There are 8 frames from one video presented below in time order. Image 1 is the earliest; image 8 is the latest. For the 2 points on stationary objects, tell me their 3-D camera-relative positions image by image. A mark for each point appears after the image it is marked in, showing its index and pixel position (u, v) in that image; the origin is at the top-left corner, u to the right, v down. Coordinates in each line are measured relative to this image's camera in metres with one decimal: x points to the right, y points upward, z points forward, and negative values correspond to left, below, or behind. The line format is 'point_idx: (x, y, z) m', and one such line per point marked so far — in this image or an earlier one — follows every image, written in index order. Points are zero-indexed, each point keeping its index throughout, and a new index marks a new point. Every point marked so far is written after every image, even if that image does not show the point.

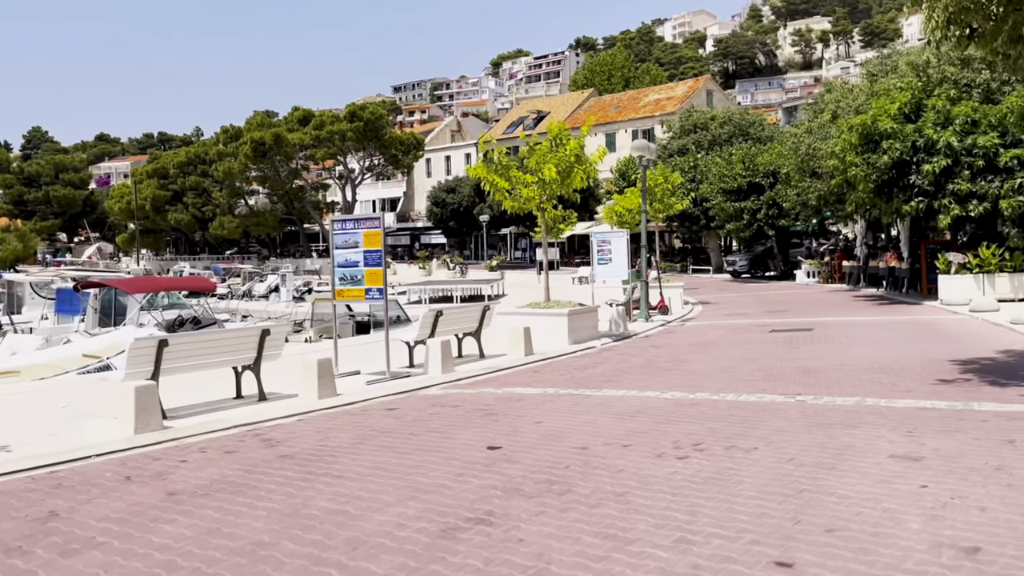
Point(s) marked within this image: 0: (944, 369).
0: (+6.1, -1.1, +11.8) m
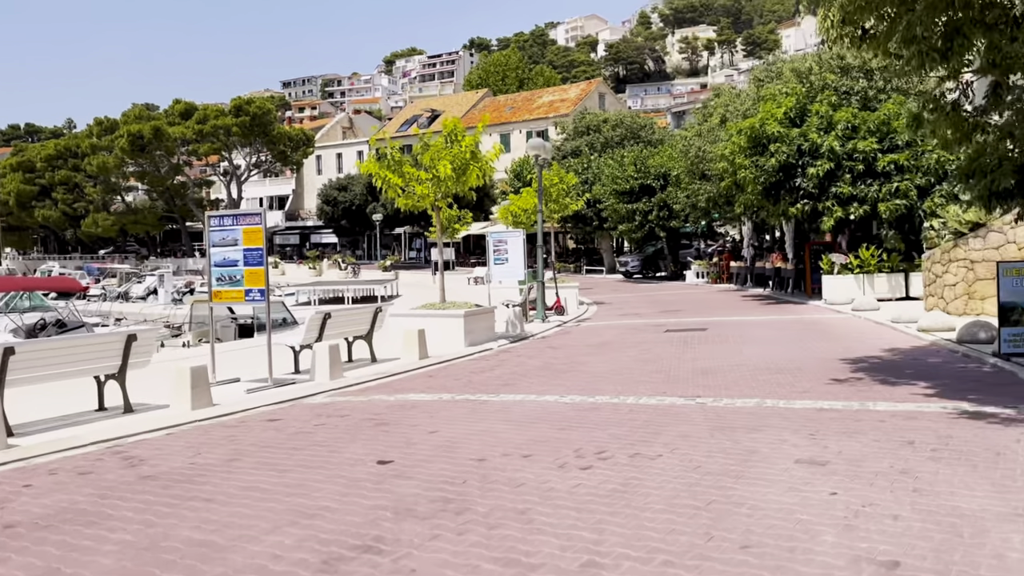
0: (+4.6, -1.1, +11.9) m
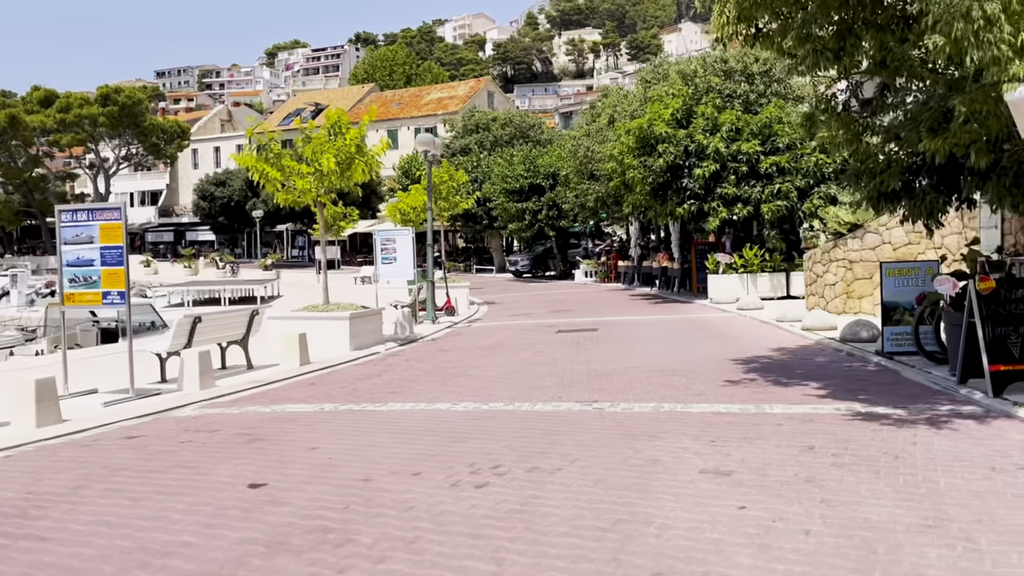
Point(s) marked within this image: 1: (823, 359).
0: (+3.1, -1.2, +11.8) m
1: (+4.7, -1.1, +12.6) m
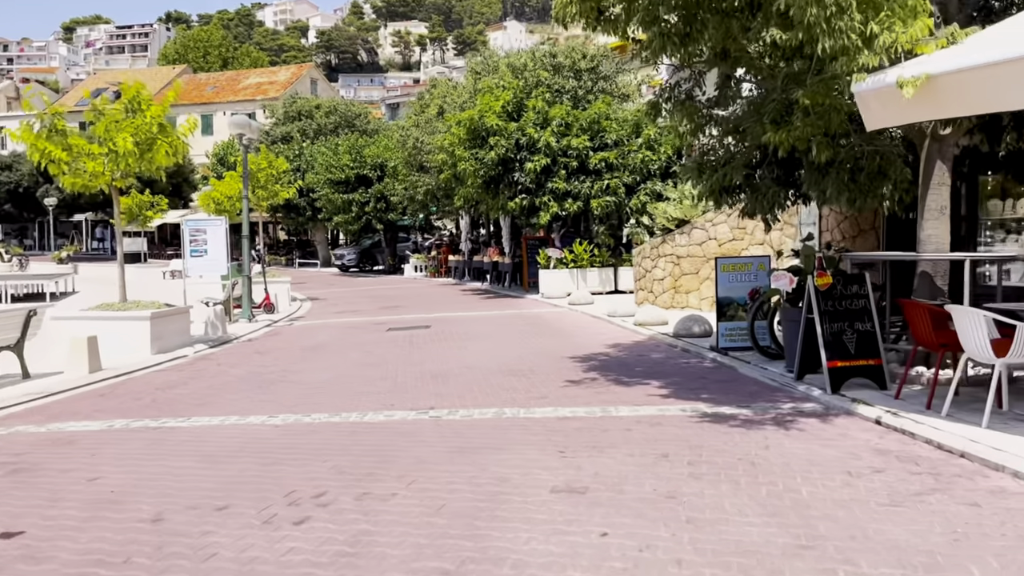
0: (+0.8, -1.1, +11.4) m
1: (+2.2, -1.0, +12.4) m
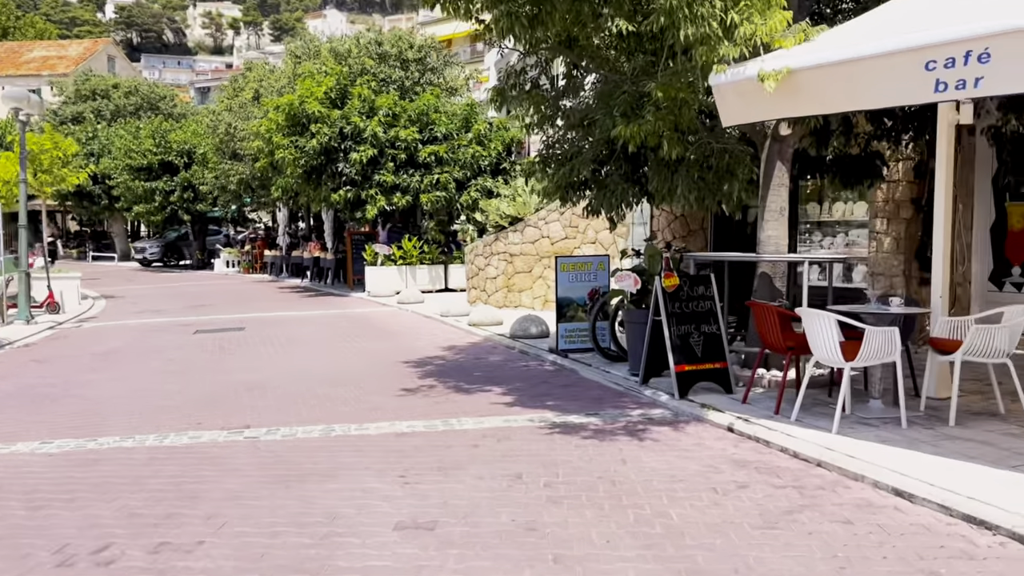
0: (-1.4, -1.1, +10.5) m
1: (-0.2, -1.0, +11.8) m
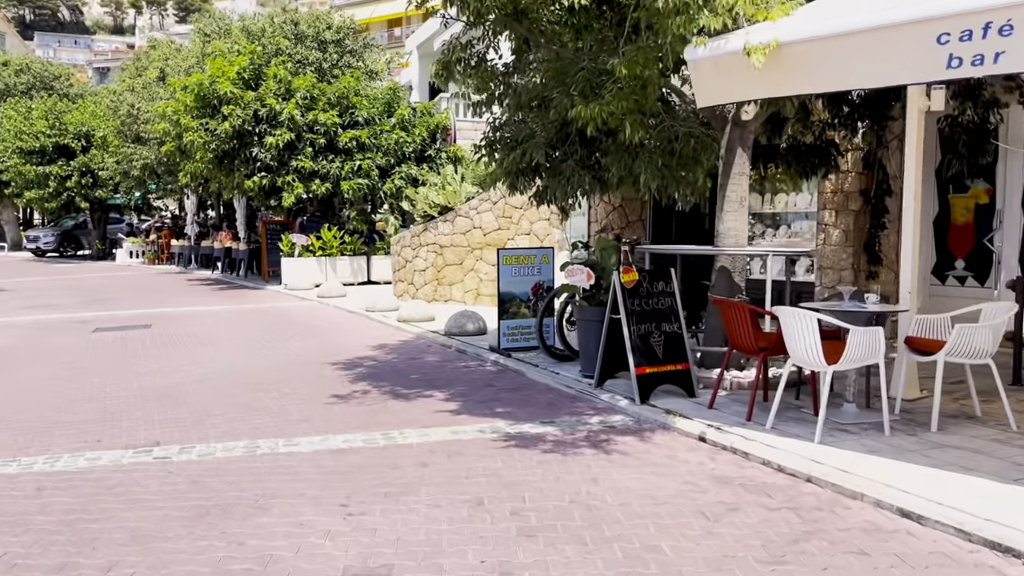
0: (-2.0, -1.0, +9.5) m
1: (-1.0, -0.9, +11.0) m
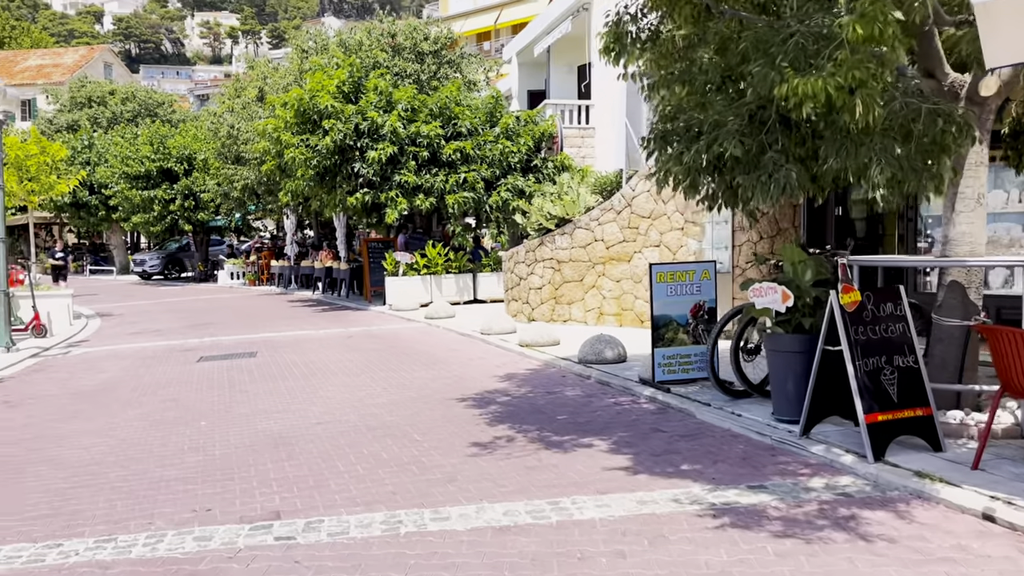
0: (-0.4, -1.3, +8.1) m
1: (+0.7, -1.2, +9.4) m
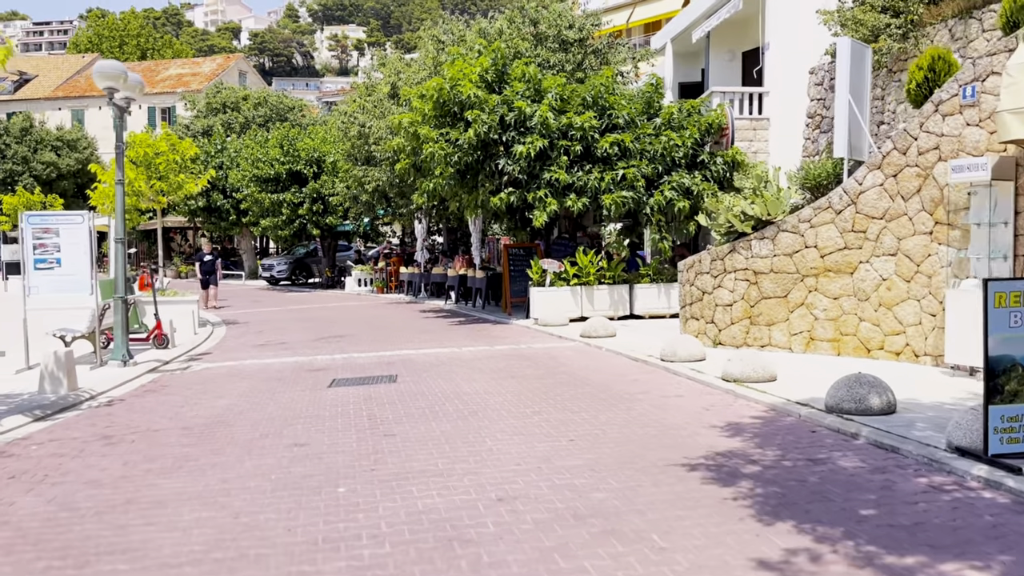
0: (+1.4, -1.5, +5.4) m
1: (+2.7, -1.4, +6.6) m
